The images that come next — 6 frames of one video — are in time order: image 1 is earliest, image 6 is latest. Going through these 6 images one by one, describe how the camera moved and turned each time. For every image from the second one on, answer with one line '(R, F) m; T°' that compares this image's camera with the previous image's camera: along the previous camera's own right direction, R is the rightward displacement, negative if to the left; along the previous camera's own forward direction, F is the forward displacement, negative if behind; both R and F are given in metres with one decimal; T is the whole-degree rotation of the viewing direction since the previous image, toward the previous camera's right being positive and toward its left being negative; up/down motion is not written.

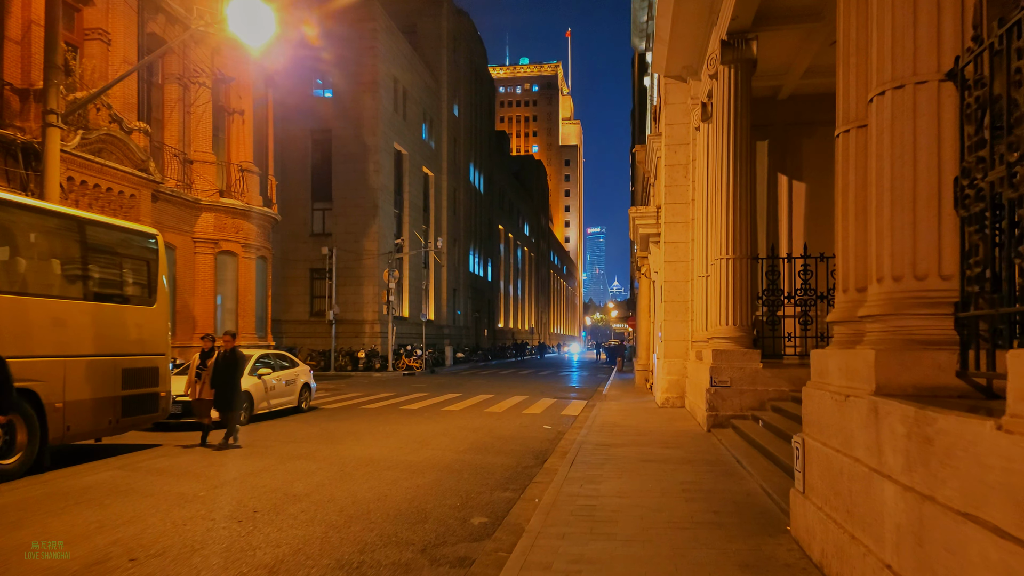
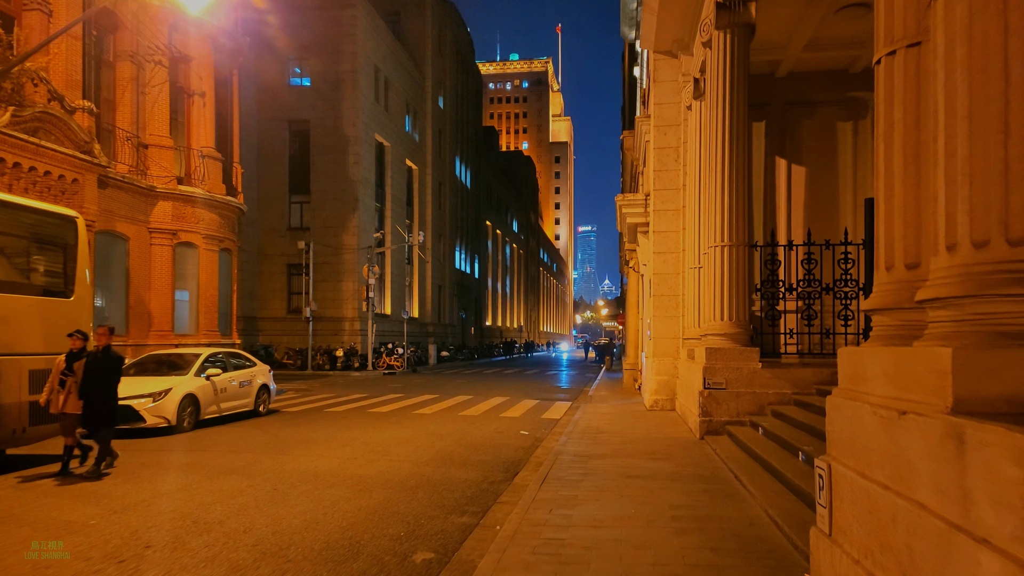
(+0.3, +1.2) m; +1°
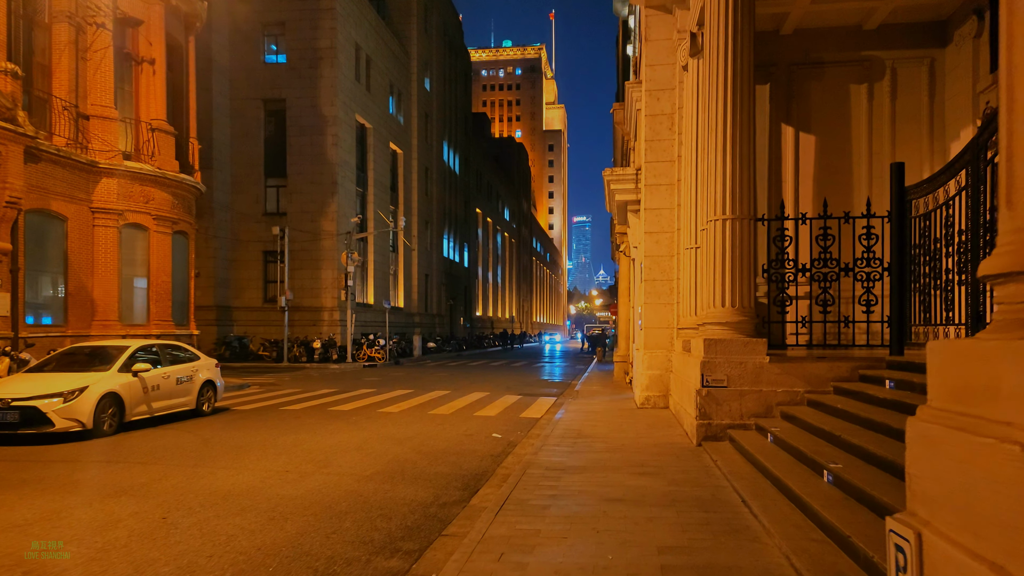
(+0.4, +1.5) m; 0°
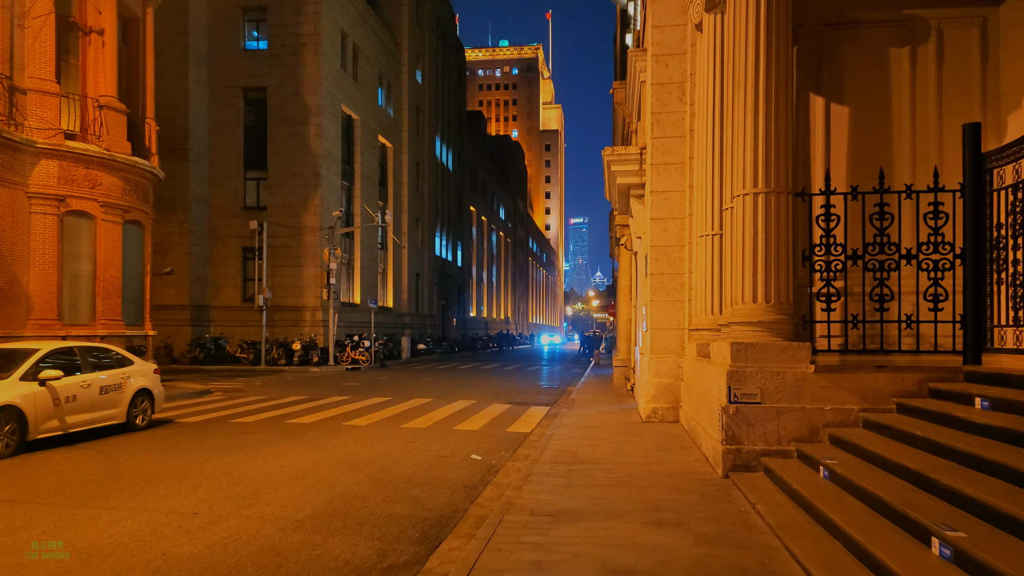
(+0.2, +1.8) m; 0°
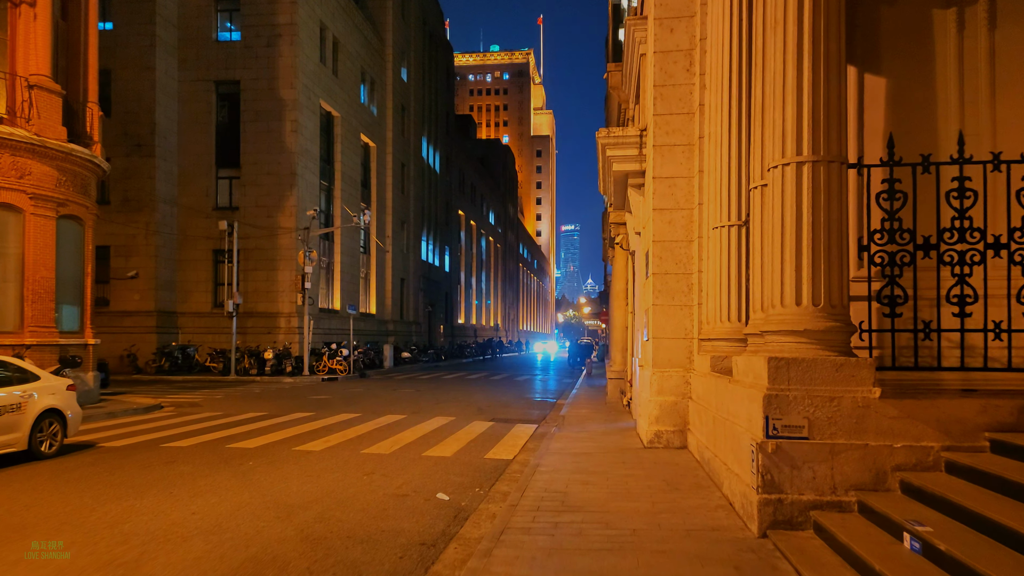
(+0.2, +1.7) m; +1°
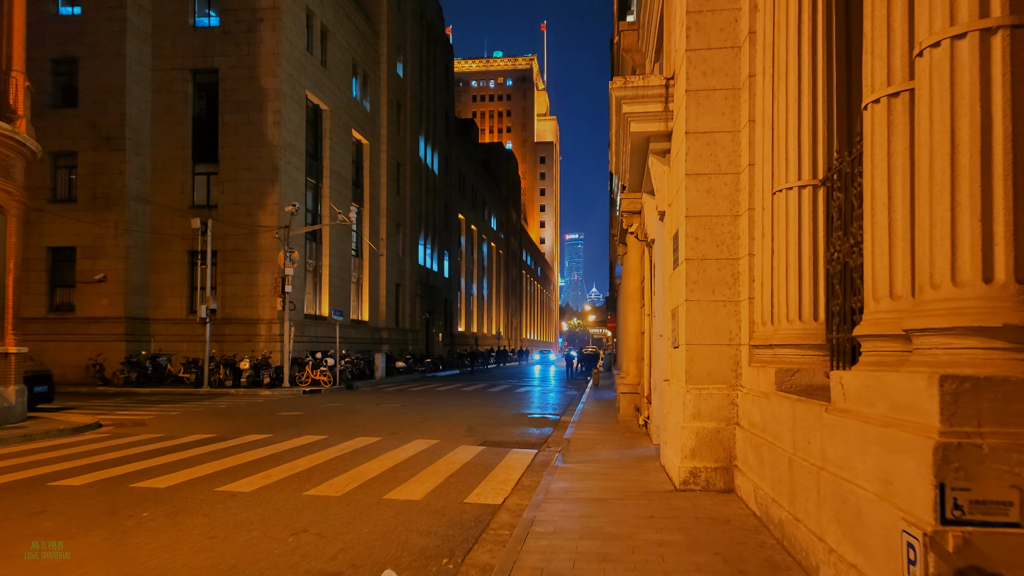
(+0.2, +2.3) m; 0°
